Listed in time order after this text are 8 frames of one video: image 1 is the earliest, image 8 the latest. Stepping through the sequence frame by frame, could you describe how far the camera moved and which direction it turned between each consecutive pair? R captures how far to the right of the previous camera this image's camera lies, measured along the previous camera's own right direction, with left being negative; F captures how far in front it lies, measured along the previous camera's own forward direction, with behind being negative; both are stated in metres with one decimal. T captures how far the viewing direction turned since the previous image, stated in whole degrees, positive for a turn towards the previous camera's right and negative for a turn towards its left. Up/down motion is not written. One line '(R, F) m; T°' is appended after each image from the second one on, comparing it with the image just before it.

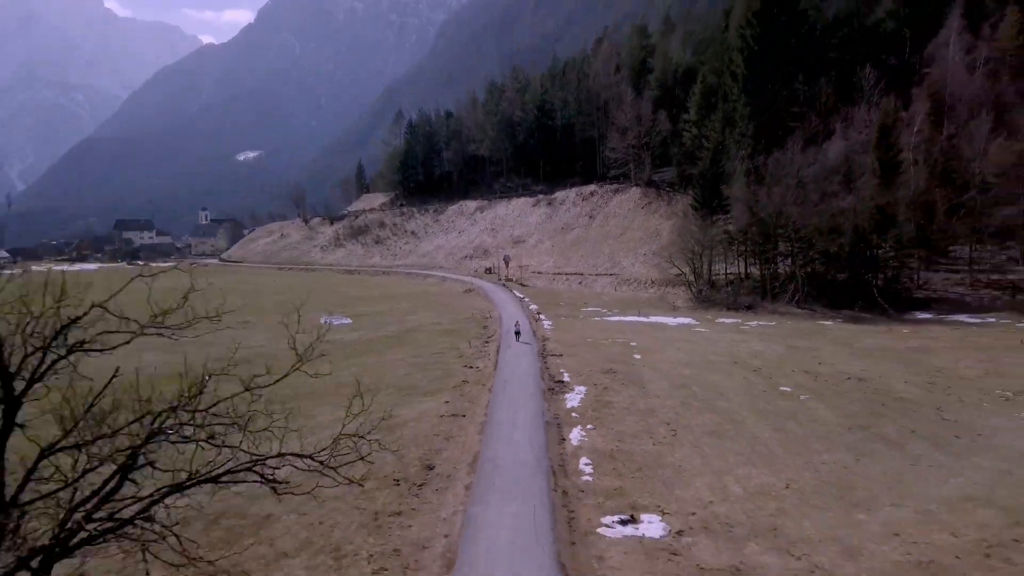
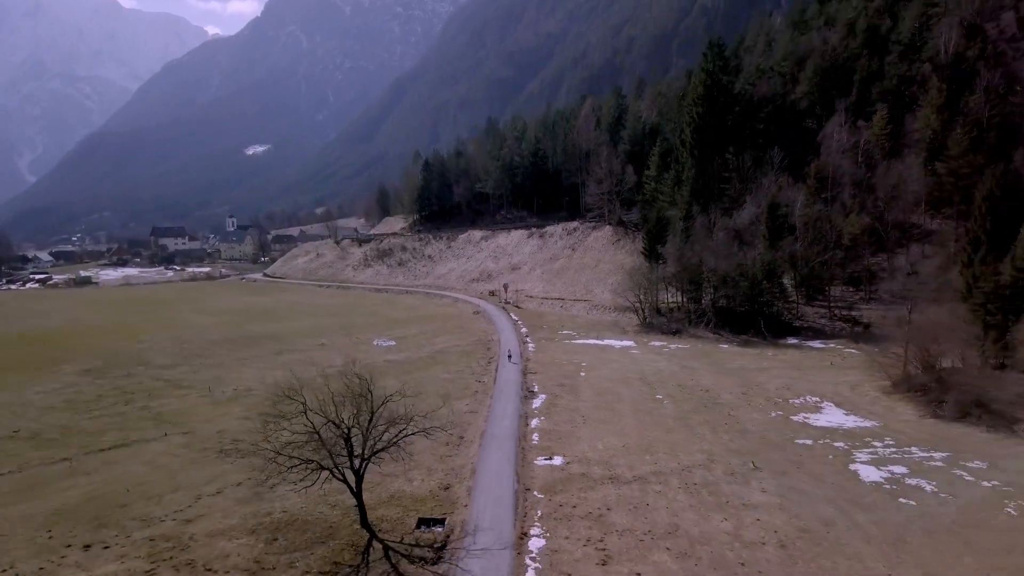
(+0.1, -3.5) m; 0°
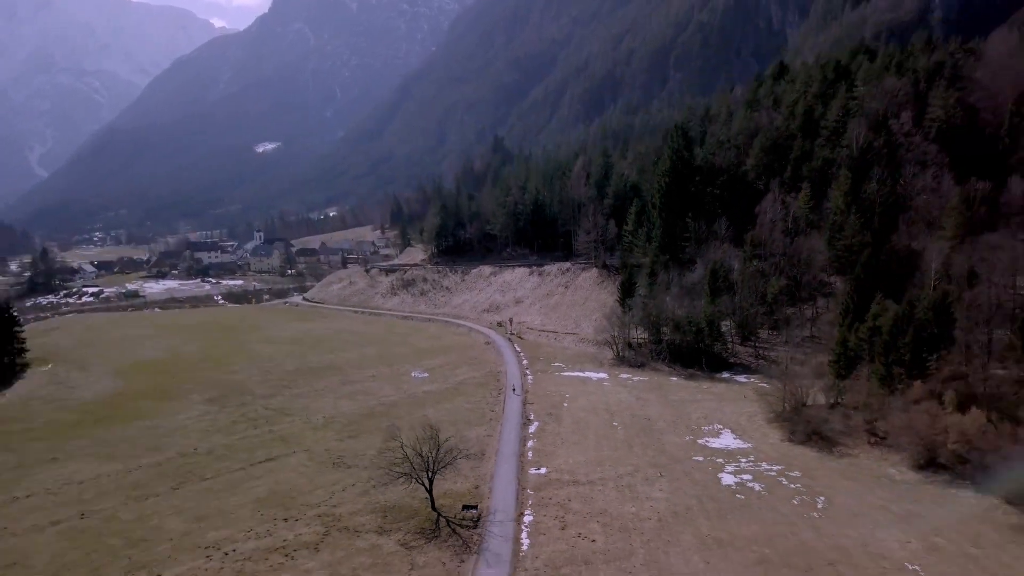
(0.0, -3.8) m; 0°
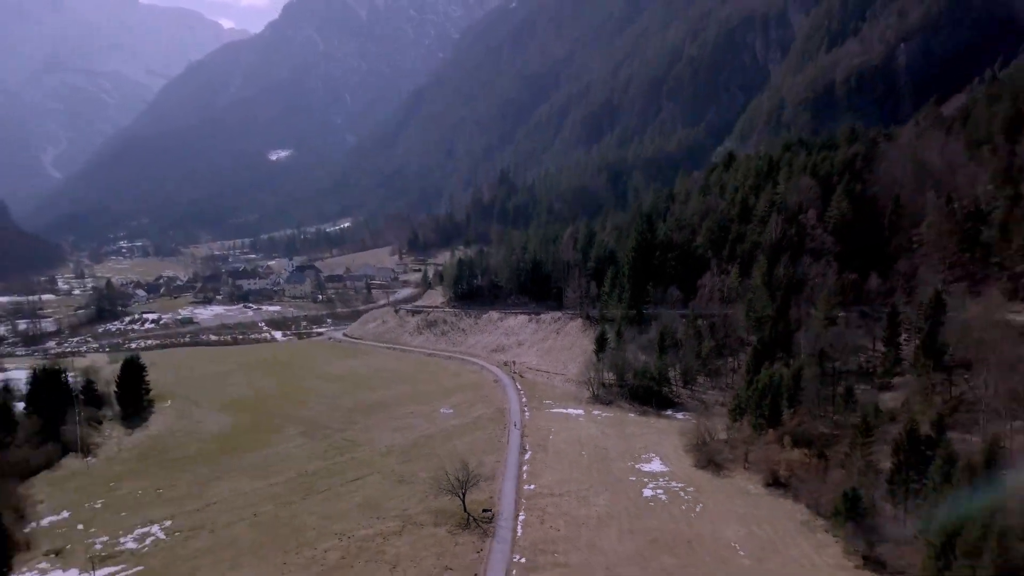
(+0.1, -5.7) m; 0°
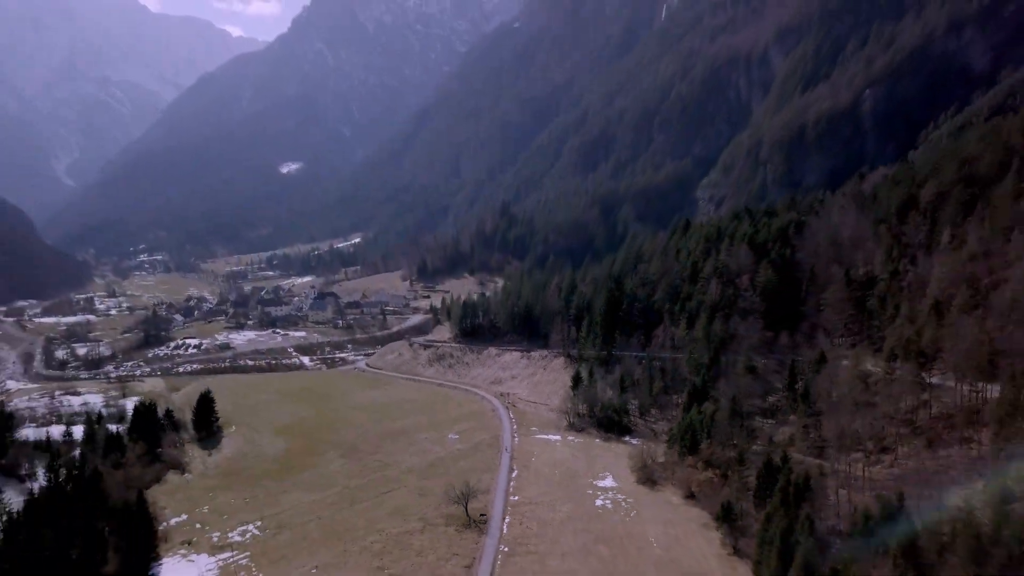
(+0.4, -5.9) m; 0°
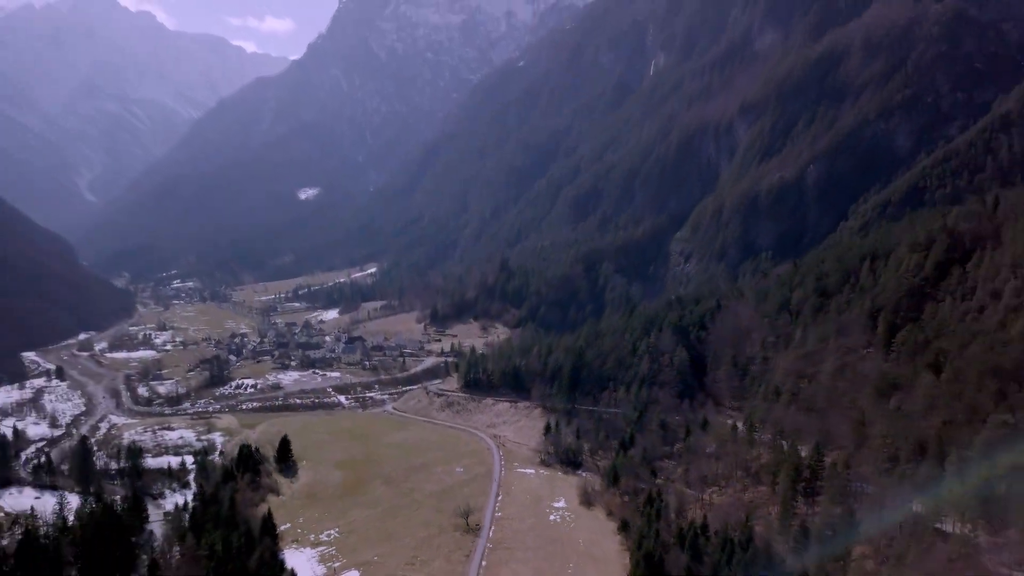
(+0.9, -11.9) m; -1°
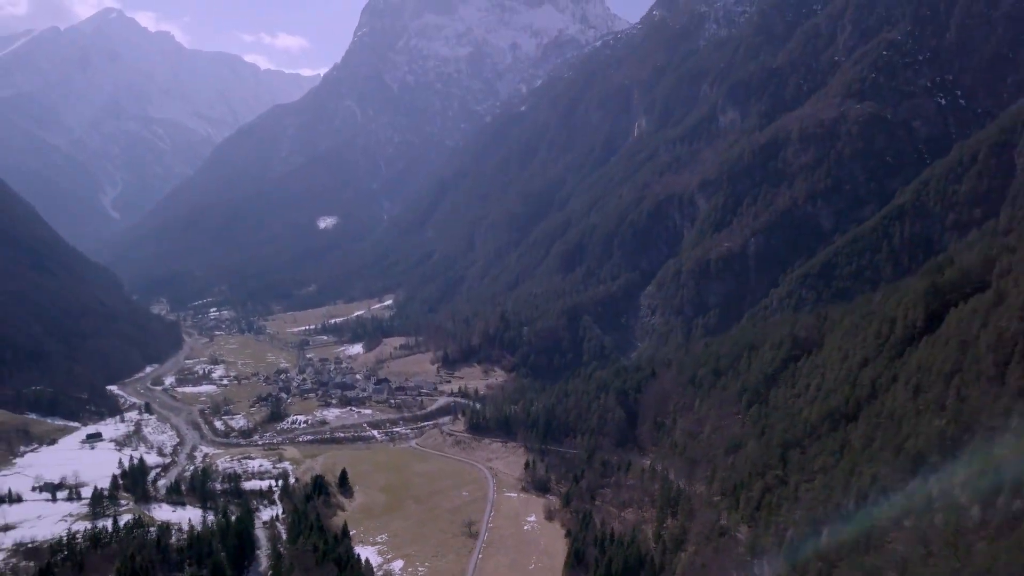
(+1.1, -17.6) m; 0°
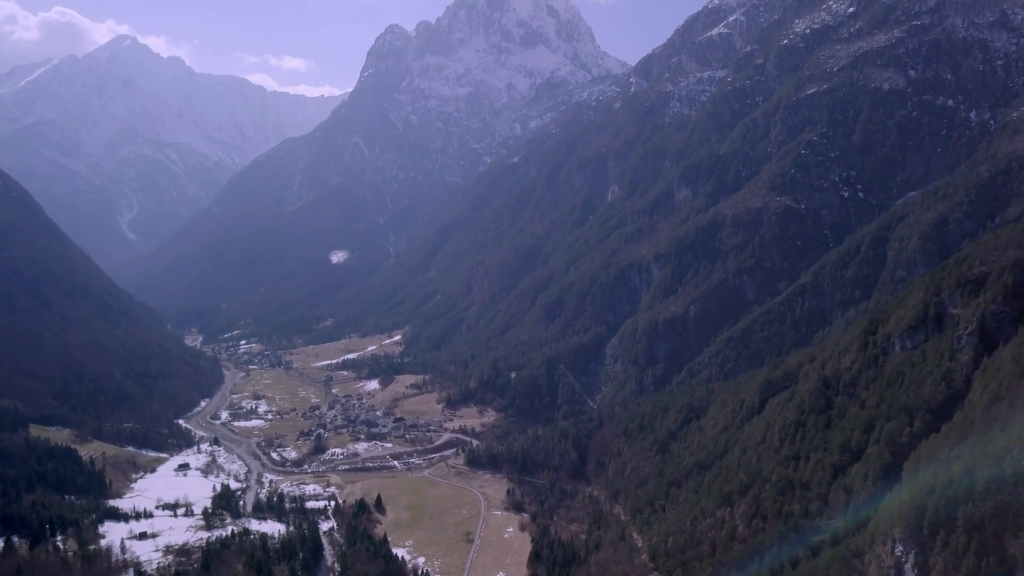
(+1.2, -24.4) m; 0°
